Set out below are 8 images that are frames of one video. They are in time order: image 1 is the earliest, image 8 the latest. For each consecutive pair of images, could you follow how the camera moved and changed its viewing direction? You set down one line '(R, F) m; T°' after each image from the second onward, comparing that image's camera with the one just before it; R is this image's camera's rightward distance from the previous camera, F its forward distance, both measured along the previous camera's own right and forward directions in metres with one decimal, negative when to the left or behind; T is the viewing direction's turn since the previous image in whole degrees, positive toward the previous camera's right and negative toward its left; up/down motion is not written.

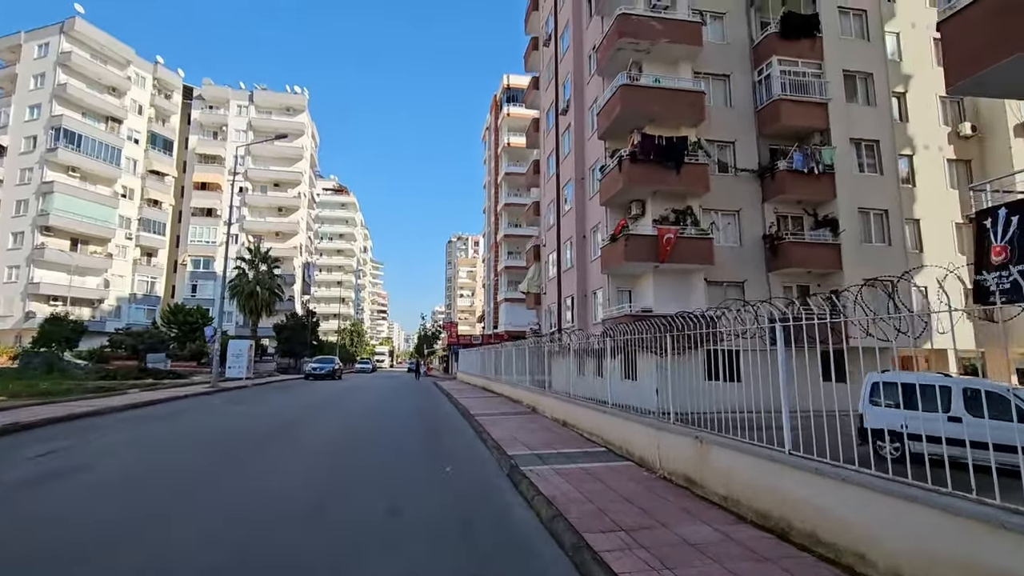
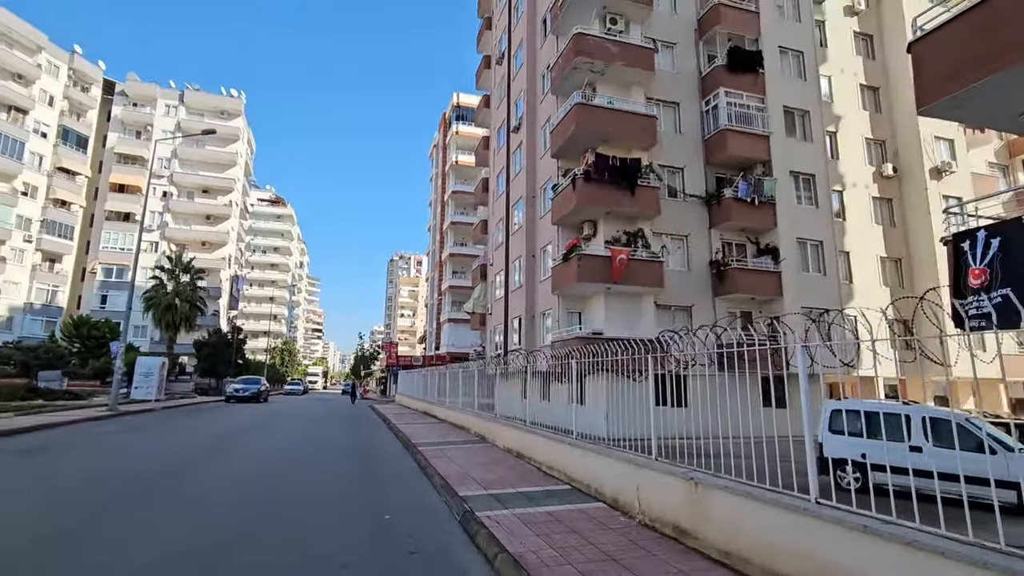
(-0.2, +0.9) m; +6°
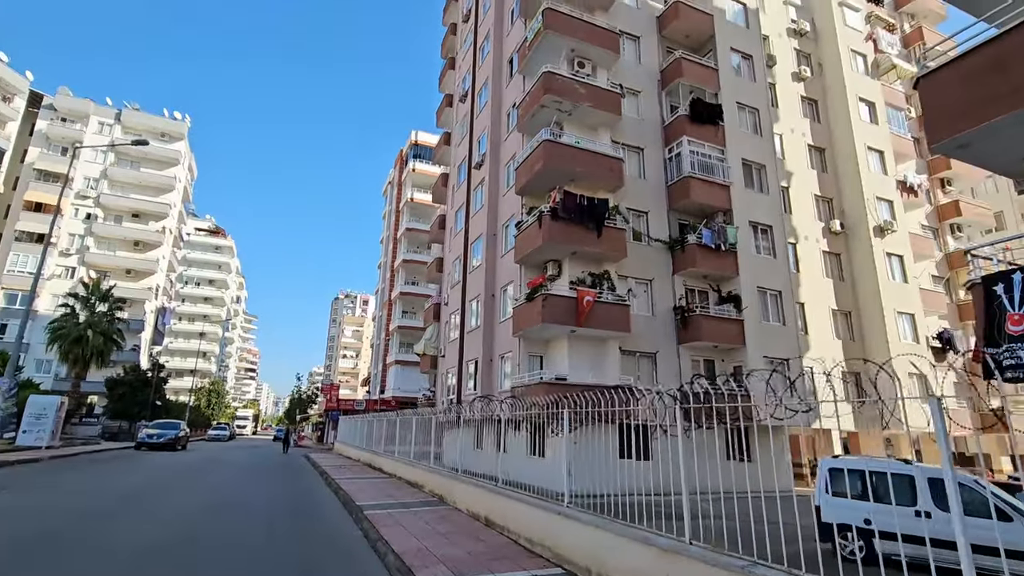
(-0.4, +1.1) m; +5°
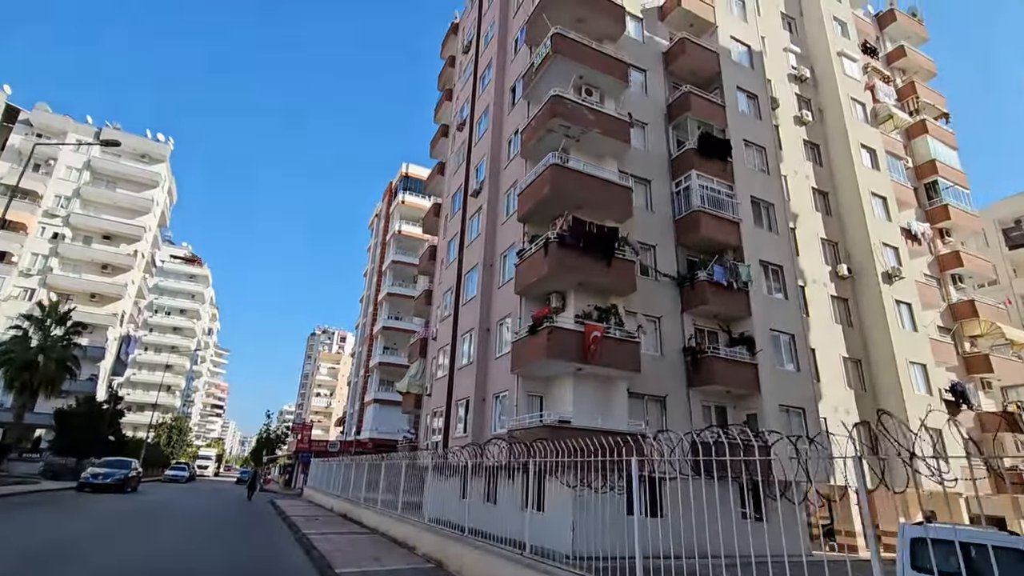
(-0.6, +1.5) m; +2°
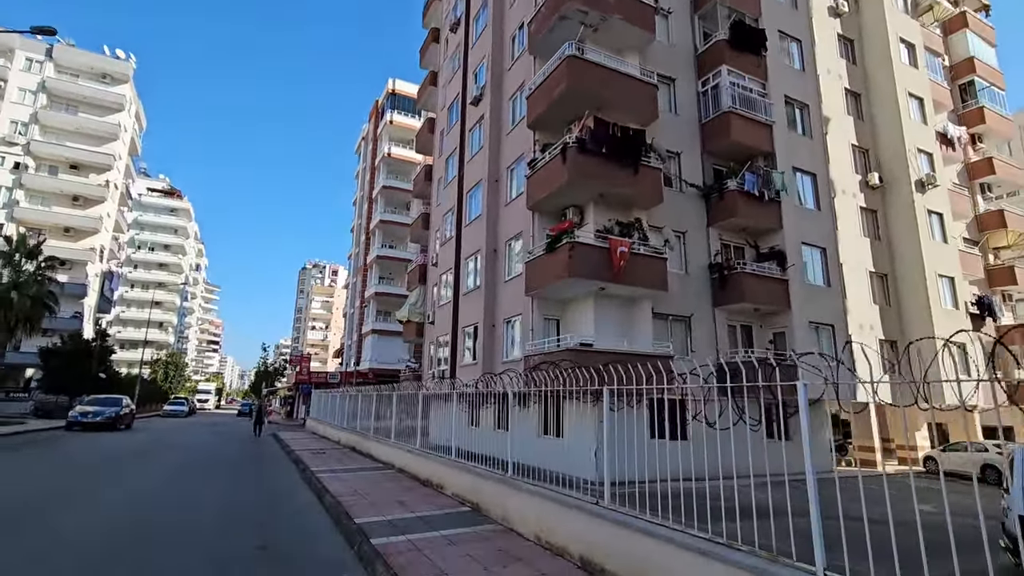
(-0.6, +1.5) m; +1°
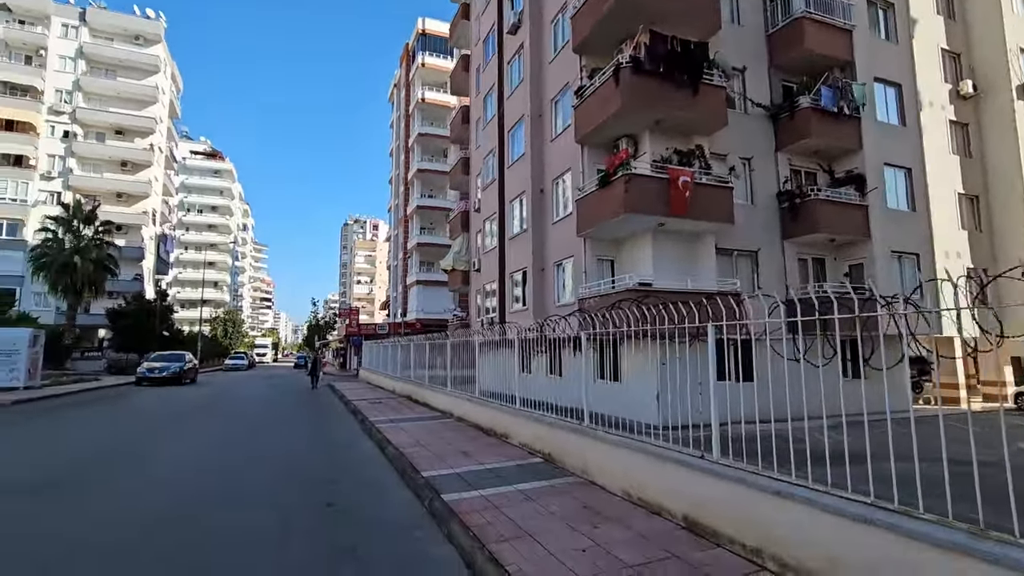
(-0.3, +0.7) m; -4°
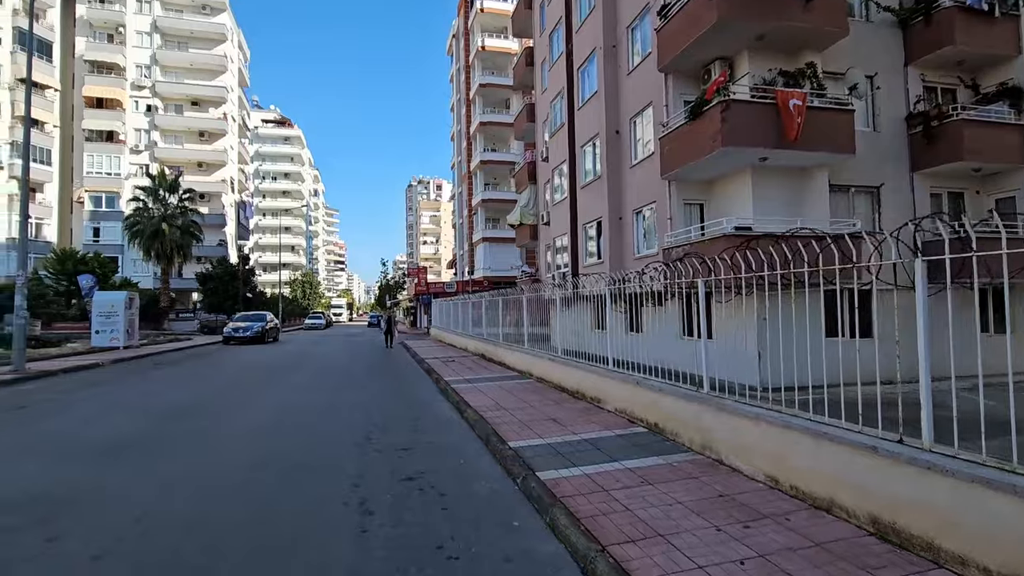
(-0.3, +1.0) m; -7°
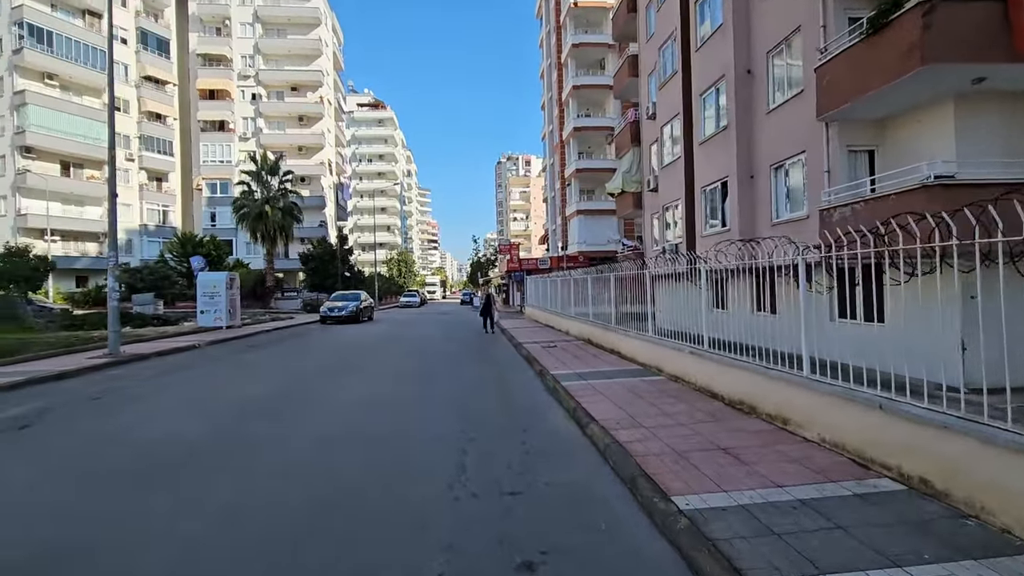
(-0.5, +2.0) m; -9°
